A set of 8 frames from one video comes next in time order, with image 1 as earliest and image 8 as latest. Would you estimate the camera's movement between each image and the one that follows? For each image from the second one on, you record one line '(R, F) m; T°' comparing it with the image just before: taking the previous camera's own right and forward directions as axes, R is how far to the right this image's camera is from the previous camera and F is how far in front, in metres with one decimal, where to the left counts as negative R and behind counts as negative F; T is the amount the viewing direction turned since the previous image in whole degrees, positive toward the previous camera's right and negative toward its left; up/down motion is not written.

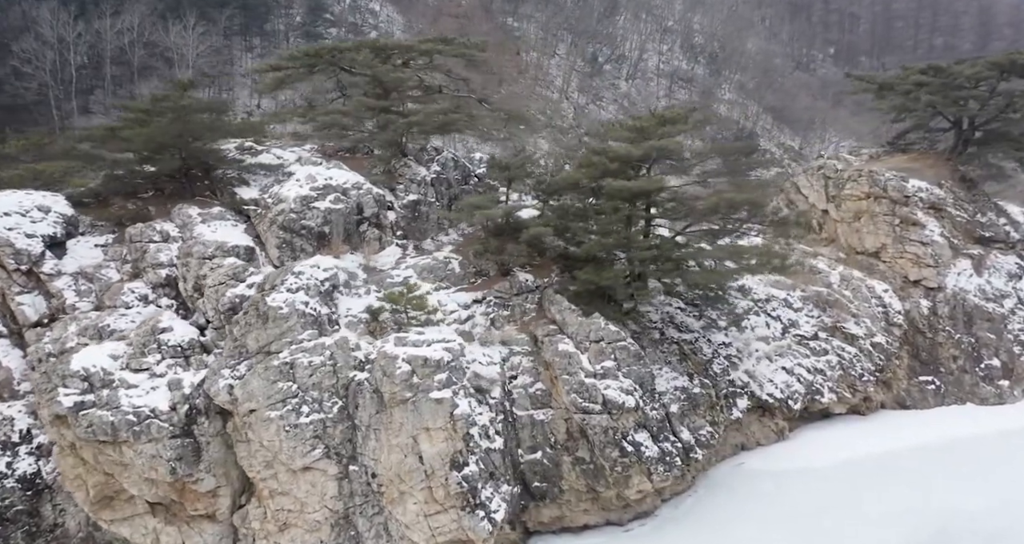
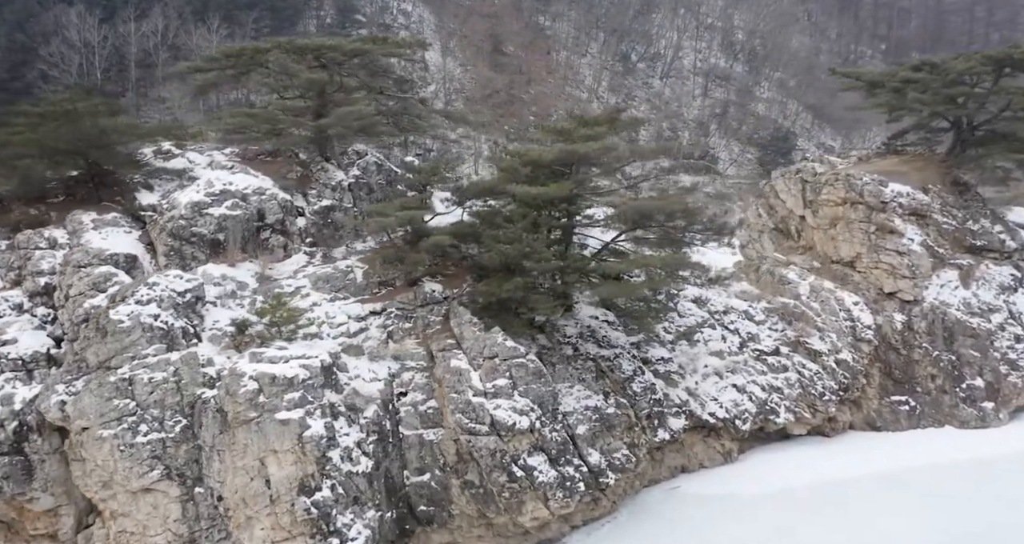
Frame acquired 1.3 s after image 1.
(+2.3, +0.7) m; -4°
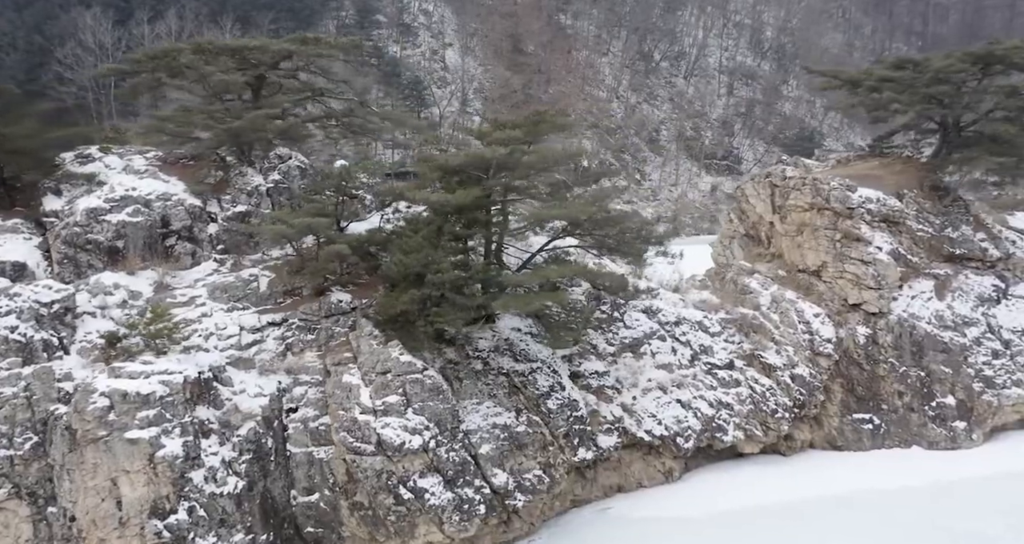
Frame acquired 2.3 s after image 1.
(+1.9, +0.6) m; -3°
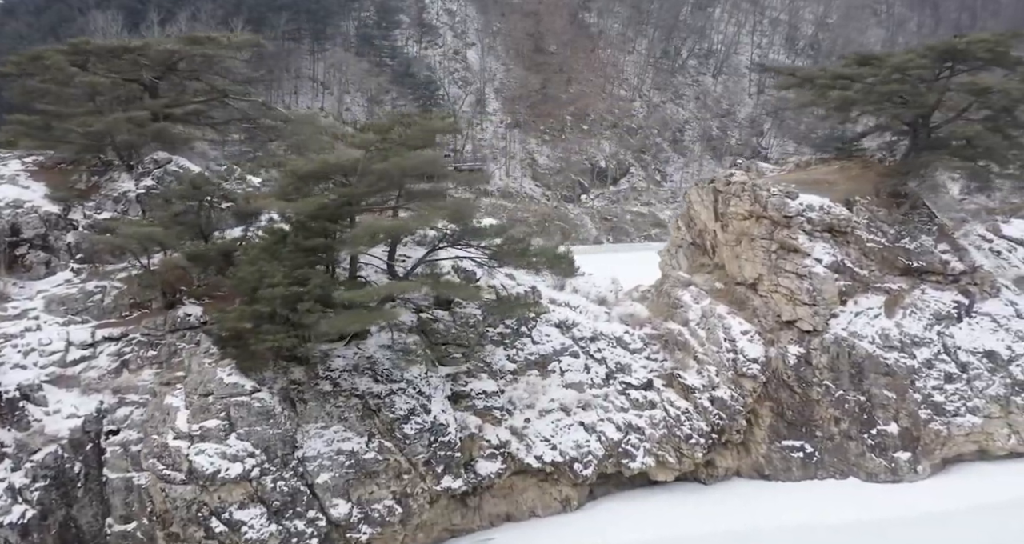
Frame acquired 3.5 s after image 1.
(+2.7, +1.0) m; -4°
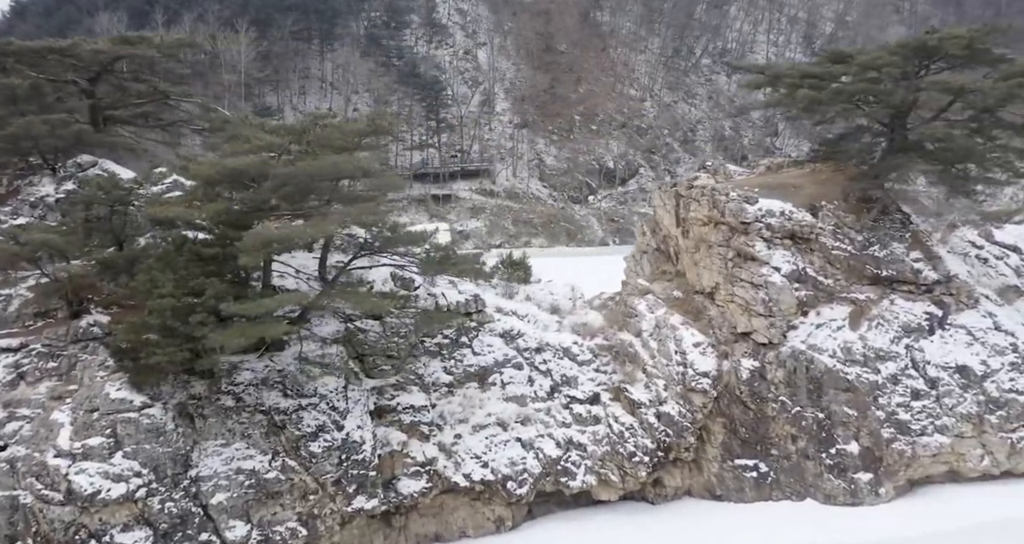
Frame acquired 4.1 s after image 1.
(+1.5, +0.6) m; -2°
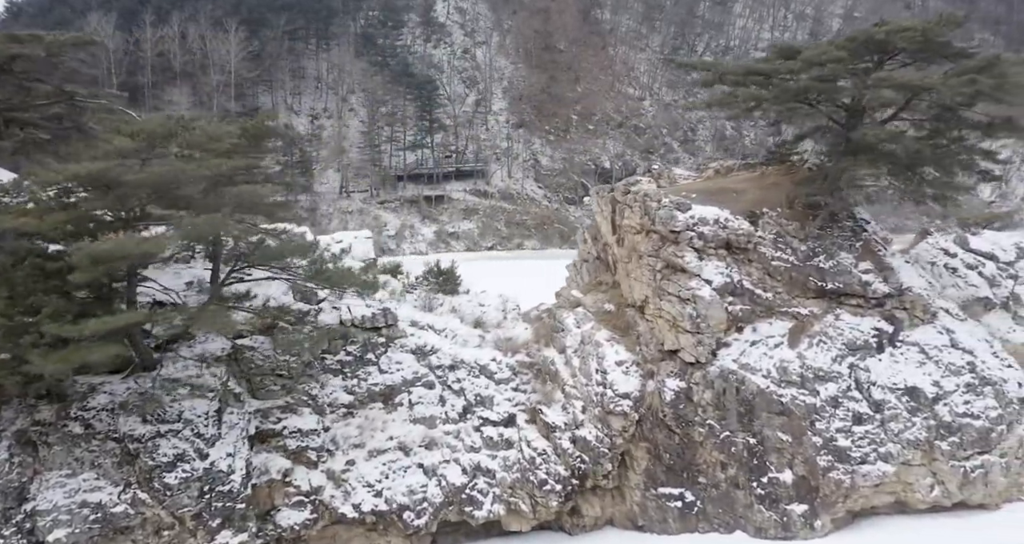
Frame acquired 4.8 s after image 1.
(+1.7, +1.0) m; -2°
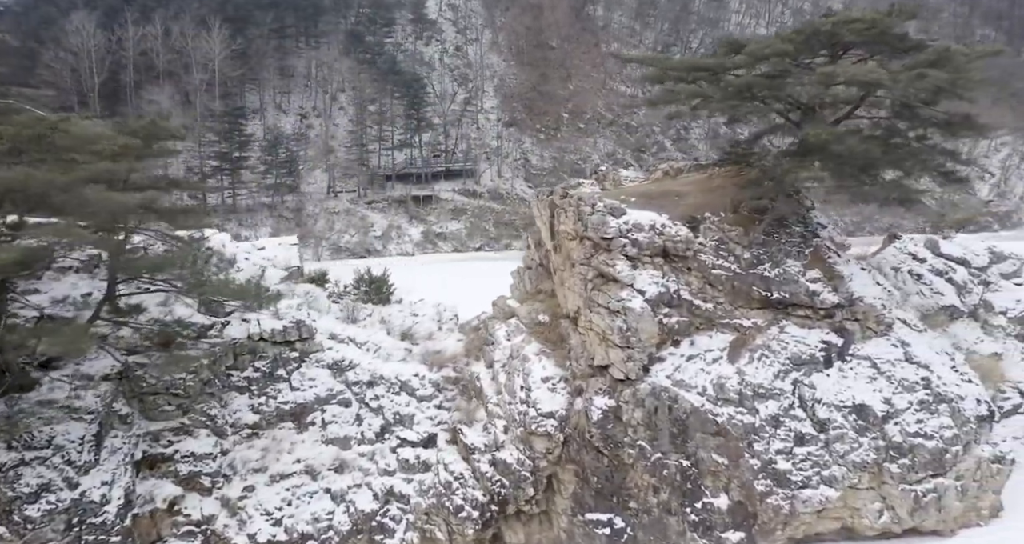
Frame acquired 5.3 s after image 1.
(+1.3, +0.8) m; -1°
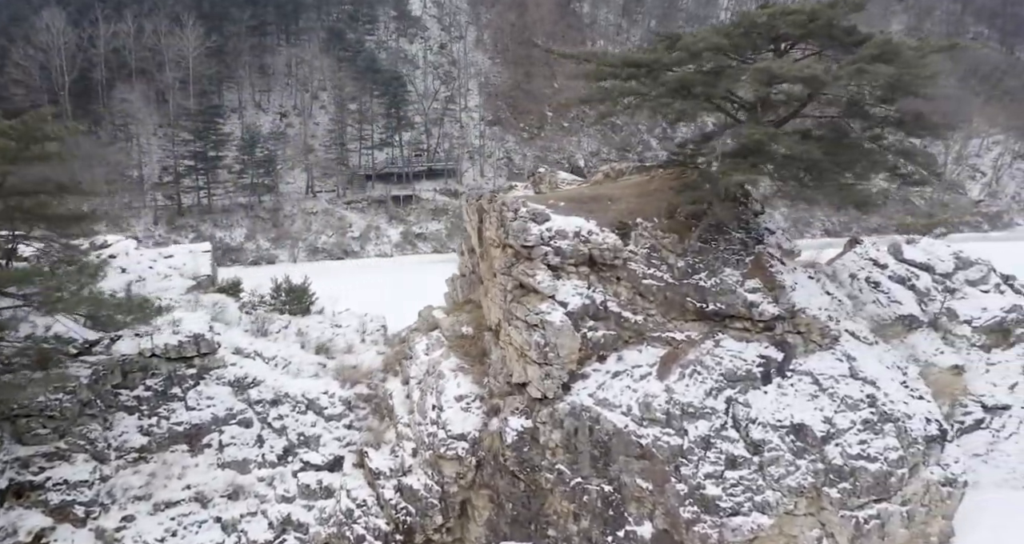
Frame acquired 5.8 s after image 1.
(+1.2, +0.8) m; 0°
